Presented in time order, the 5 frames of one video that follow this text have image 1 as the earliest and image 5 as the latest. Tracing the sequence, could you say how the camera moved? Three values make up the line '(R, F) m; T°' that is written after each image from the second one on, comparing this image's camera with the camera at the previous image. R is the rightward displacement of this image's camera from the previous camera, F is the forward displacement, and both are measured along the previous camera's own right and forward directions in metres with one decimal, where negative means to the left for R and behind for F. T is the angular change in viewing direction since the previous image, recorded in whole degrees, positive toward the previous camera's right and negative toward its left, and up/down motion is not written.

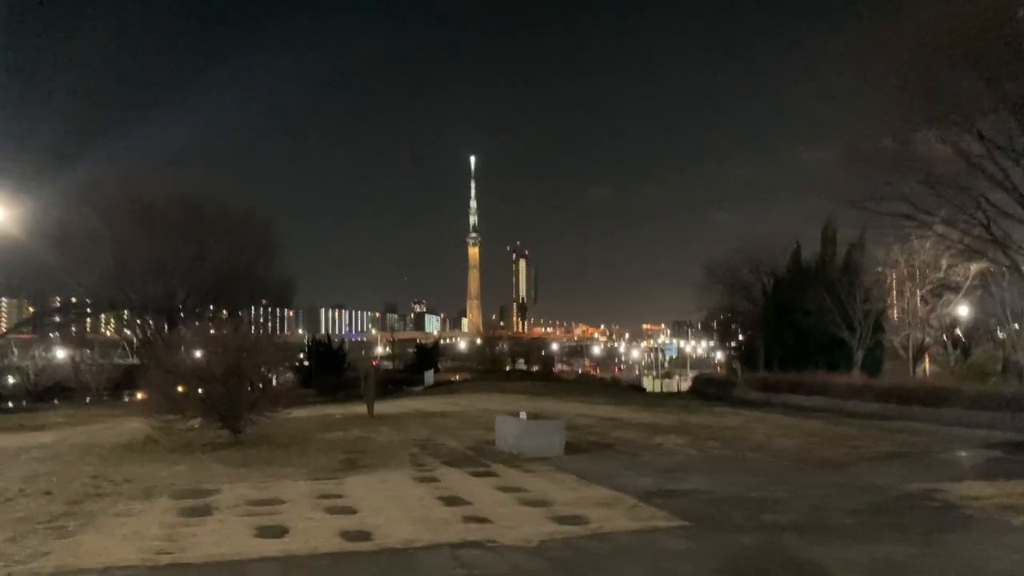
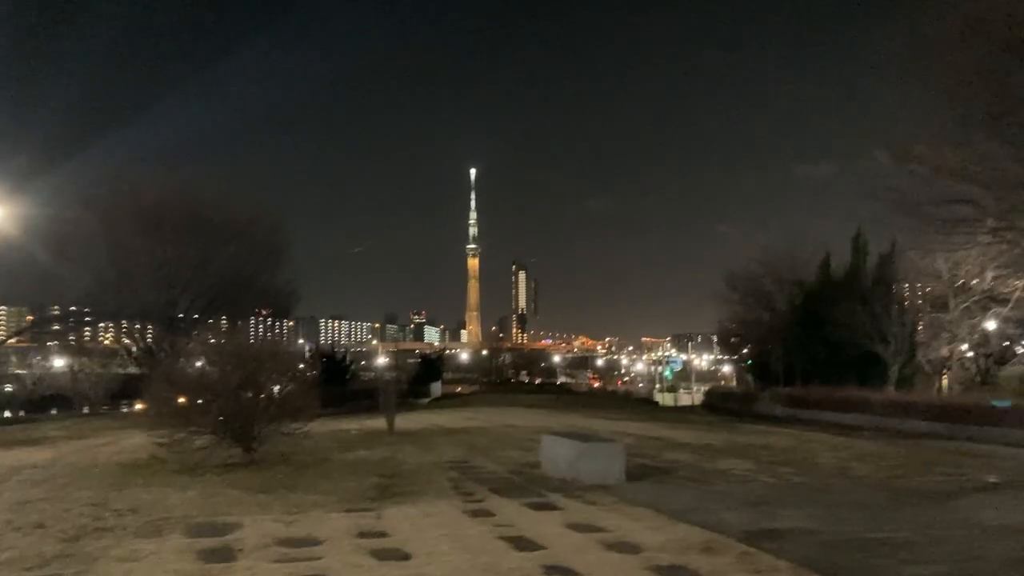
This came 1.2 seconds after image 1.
(-0.9, +1.9) m; 0°
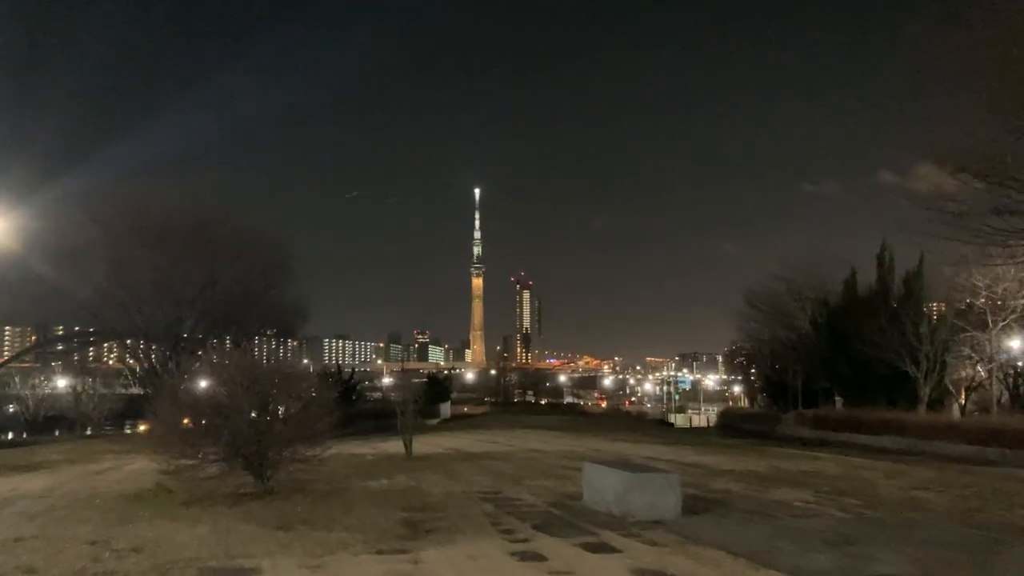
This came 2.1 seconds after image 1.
(-0.6, +1.4) m; 0°
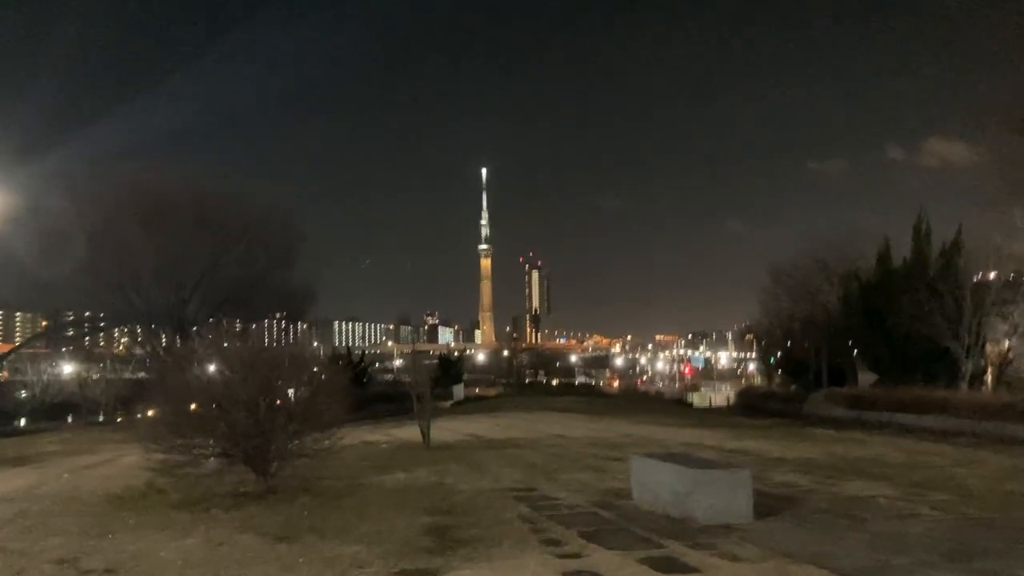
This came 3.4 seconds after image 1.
(-0.4, +2.1) m; -1°
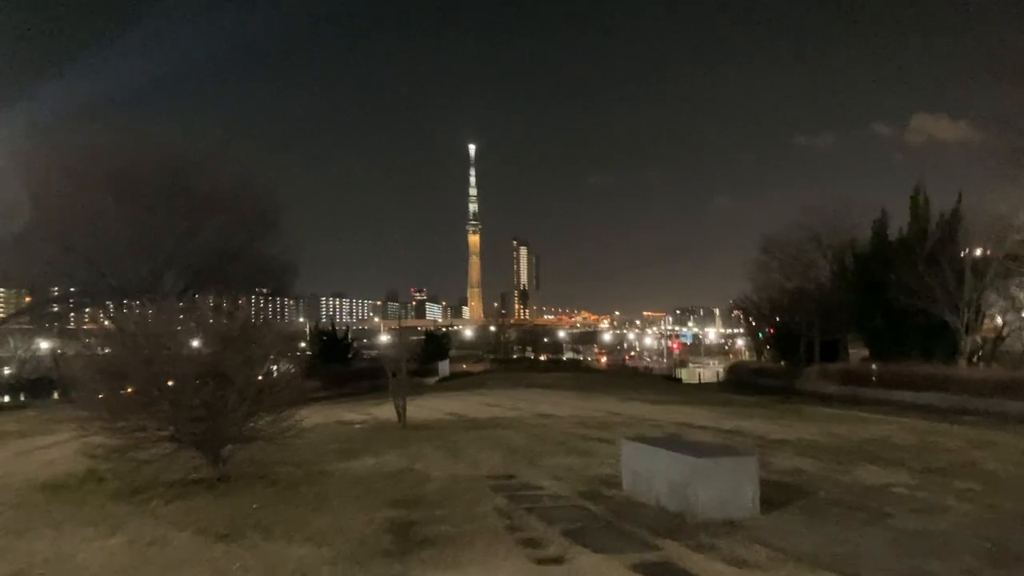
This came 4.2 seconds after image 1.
(+0.2, +1.5) m; +1°
